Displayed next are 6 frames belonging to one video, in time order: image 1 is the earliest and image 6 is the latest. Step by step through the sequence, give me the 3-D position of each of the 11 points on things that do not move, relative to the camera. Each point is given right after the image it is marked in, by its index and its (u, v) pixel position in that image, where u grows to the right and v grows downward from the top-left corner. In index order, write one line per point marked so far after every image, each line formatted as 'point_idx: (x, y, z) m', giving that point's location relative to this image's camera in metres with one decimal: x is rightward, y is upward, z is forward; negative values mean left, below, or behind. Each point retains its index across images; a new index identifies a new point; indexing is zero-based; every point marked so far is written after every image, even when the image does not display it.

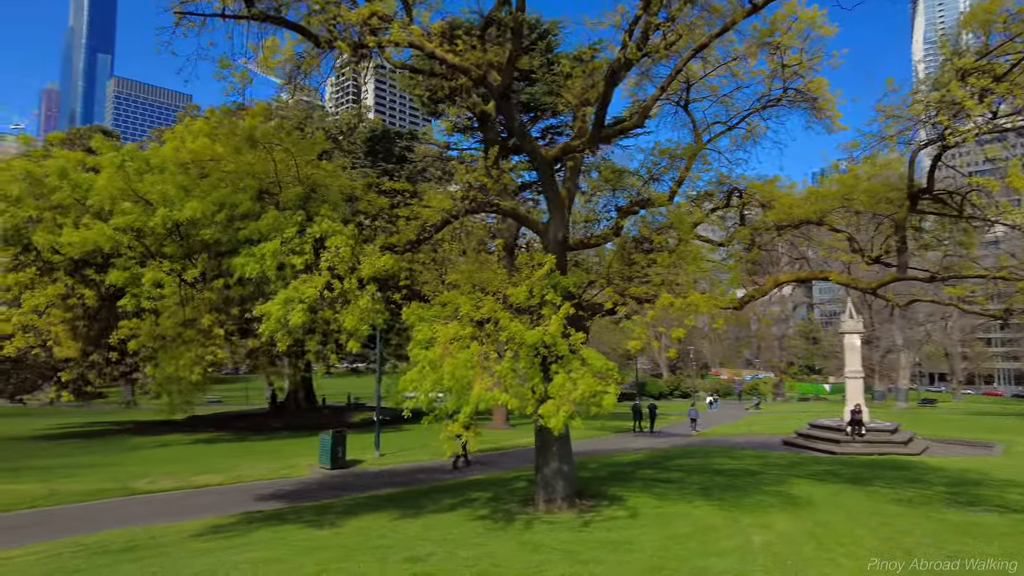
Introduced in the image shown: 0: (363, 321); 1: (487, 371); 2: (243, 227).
0: (-2.1, -0.4, +9.5) m
1: (-0.4, -1.2, +9.9) m
2: (-4.0, +0.9, +9.5) m
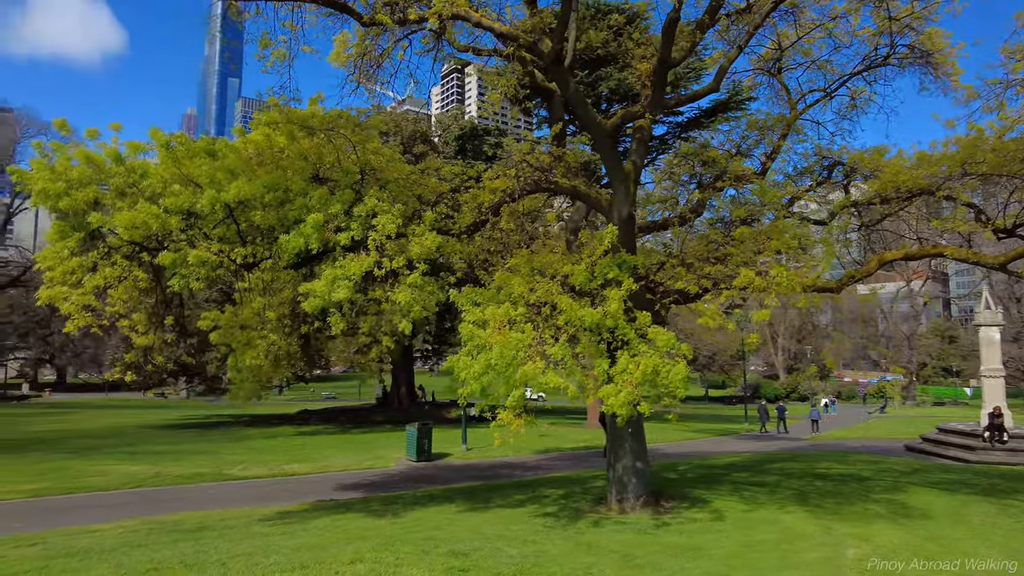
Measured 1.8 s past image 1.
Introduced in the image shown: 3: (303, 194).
0: (-1.4, -0.2, +9.2) m
1: (+0.4, -1.0, +9.3) m
2: (-3.2, +1.2, +9.5) m
3: (-3.1, +1.4, +9.5) m
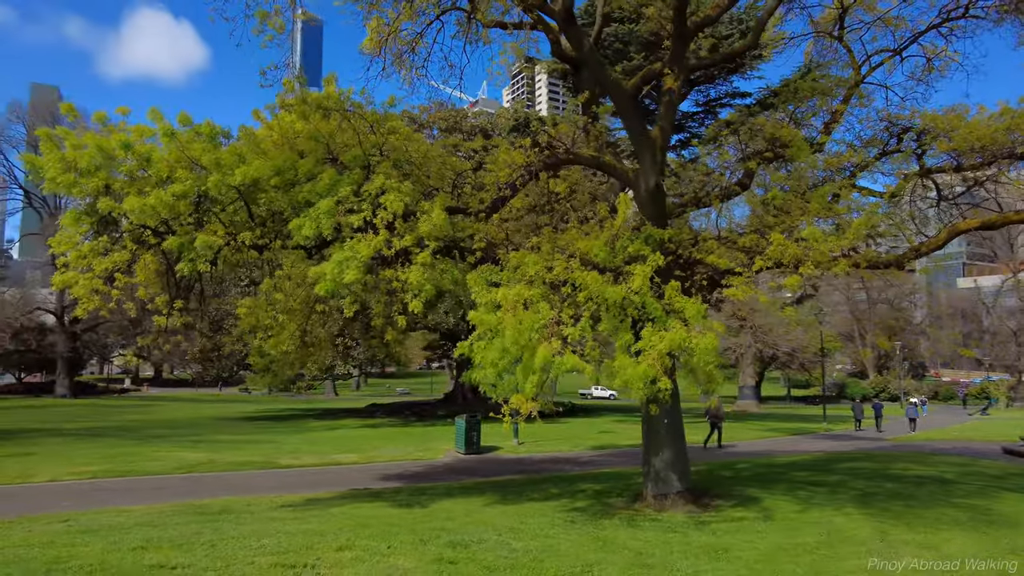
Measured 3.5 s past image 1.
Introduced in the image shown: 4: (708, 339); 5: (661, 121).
0: (-1.2, +0.1, +8.8) m
1: (+0.6, -0.6, +8.7) m
2: (-3.0, +1.4, +9.3) m
3: (-2.9, +1.6, +9.3) m
4: (+2.5, -0.8, +8.2) m
5: (+2.3, +2.6, +10.0) m
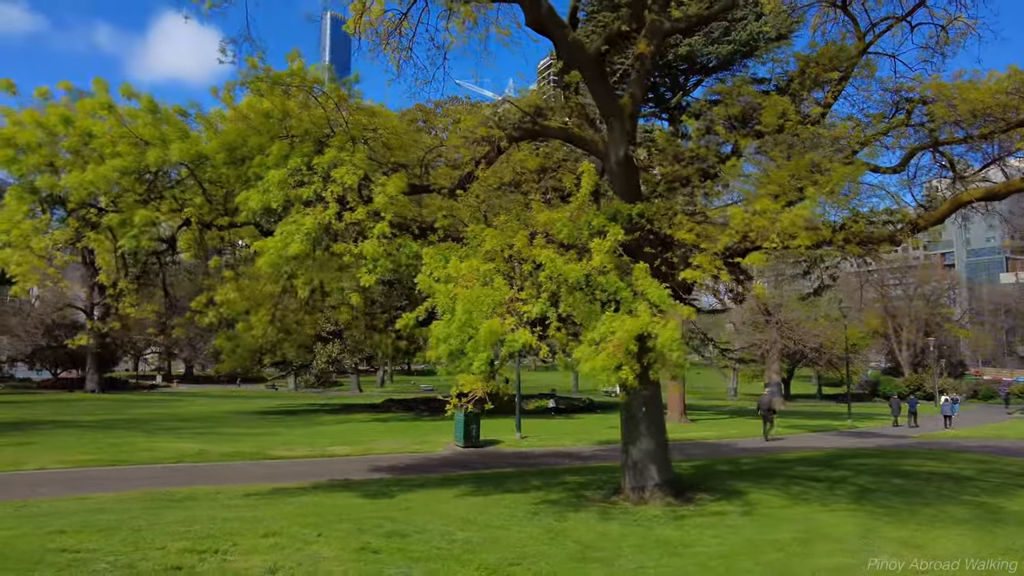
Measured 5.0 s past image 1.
0: (-1.8, +0.4, +8.3) m
1: (0.0, -0.4, +8.2) m
2: (-3.6, +1.7, +8.9) m
3: (-3.5, +1.9, +9.0) m
4: (+1.9, -0.5, +7.6) m
5: (+1.8, +2.9, +9.4) m
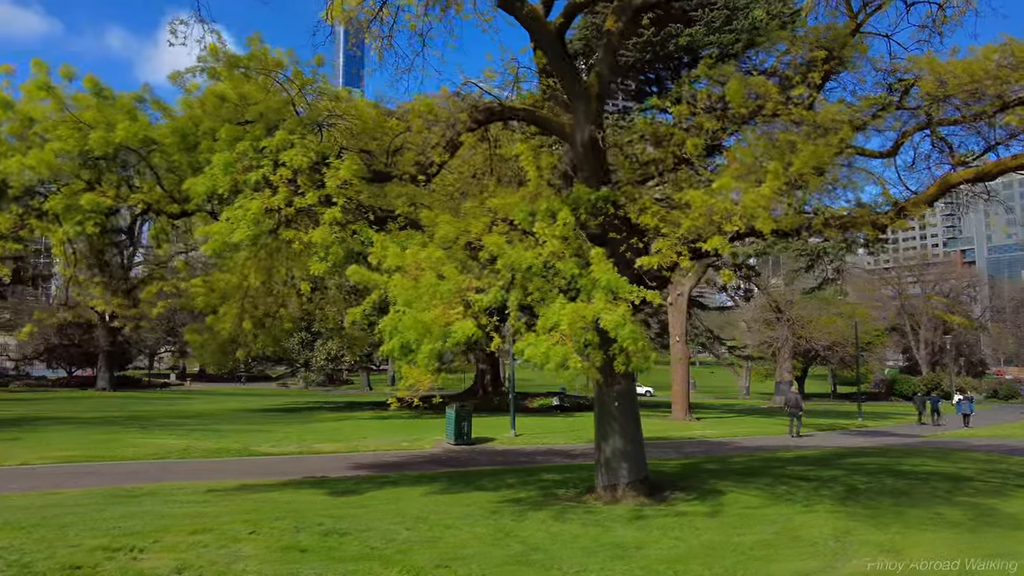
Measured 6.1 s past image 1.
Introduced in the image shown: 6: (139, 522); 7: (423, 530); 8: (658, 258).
0: (-2.3, +0.5, +8.0) m
1: (-0.5, -0.2, +7.8) m
2: (-4.1, +1.9, +8.6) m
3: (-4.0, +2.1, +8.7) m
4: (+1.3, -0.3, +7.2) m
5: (+1.3, +3.0, +9.0) m
6: (-3.9, -2.5, +6.8) m
7: (-0.9, -2.6, +6.9) m
8: (+2.1, +0.3, +7.8) m
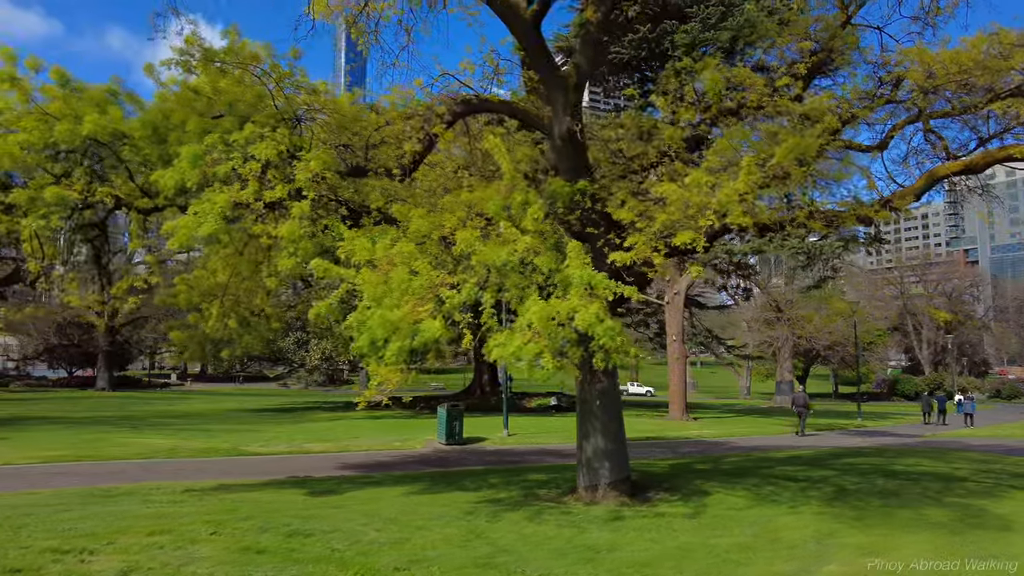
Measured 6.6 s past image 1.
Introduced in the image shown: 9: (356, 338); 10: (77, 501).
0: (-2.6, +0.6, +7.8) m
1: (-0.8, -0.1, +7.6) m
2: (-4.4, +1.9, +8.4) m
3: (-4.3, +2.1, +8.5) m
4: (+1.0, -0.2, +7.0) m
5: (+1.0, +3.1, +8.8) m
6: (-4.2, -2.4, +6.6) m
7: (-1.2, -2.6, +6.8) m
8: (+1.8, +0.4, +7.6) m
9: (-1.8, -0.5, +7.5) m
10: (-5.8, -2.9, +8.7) m
